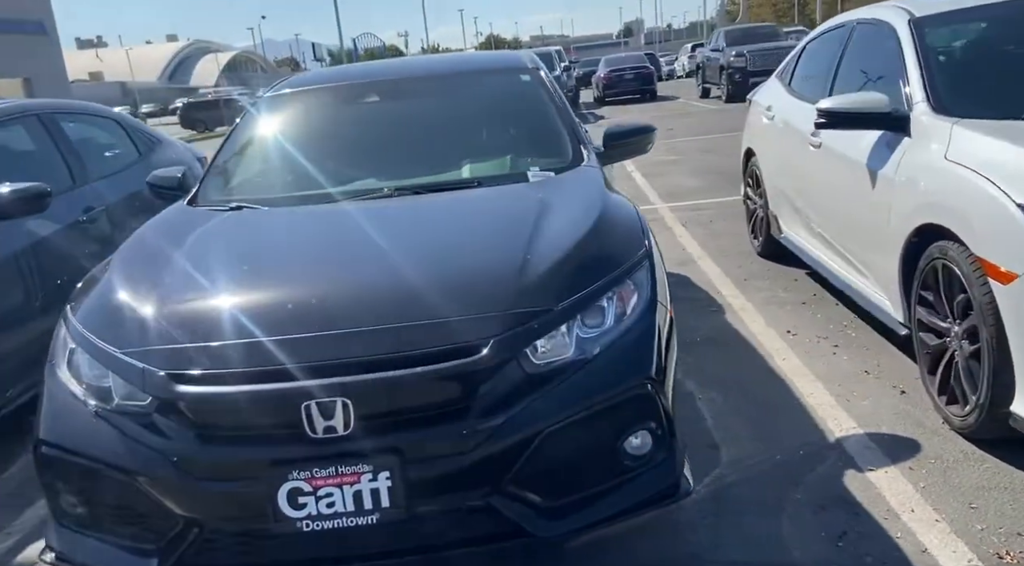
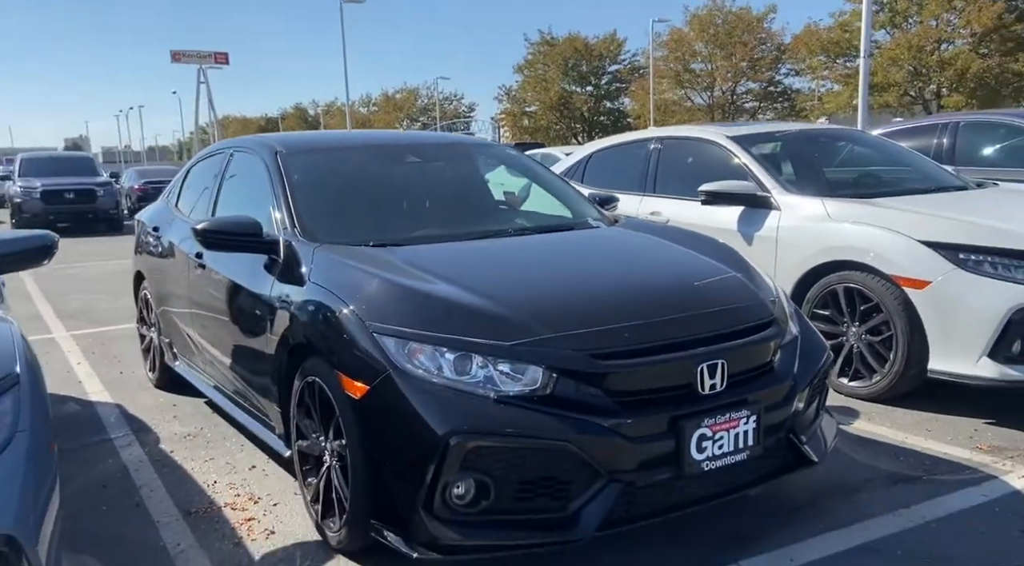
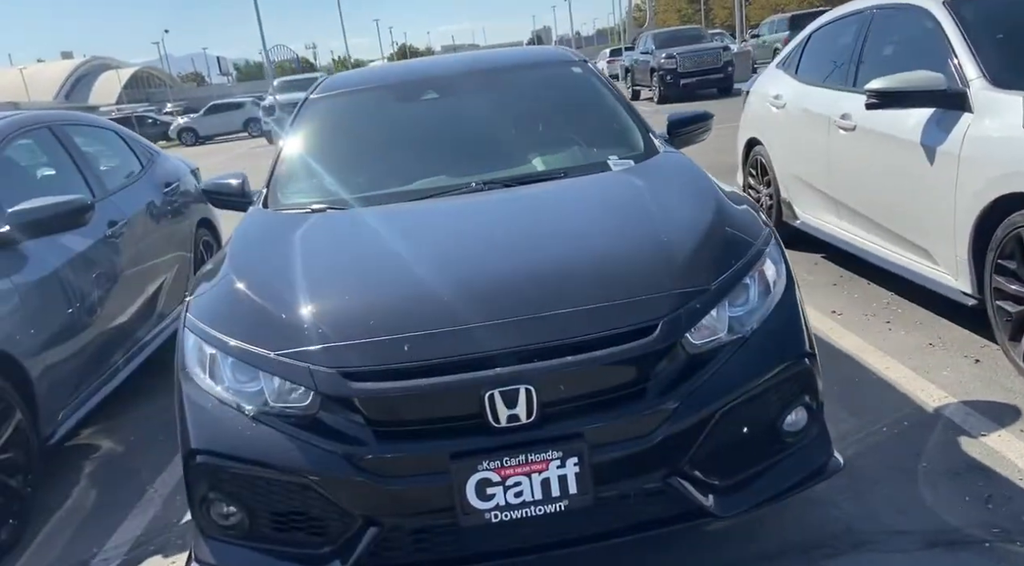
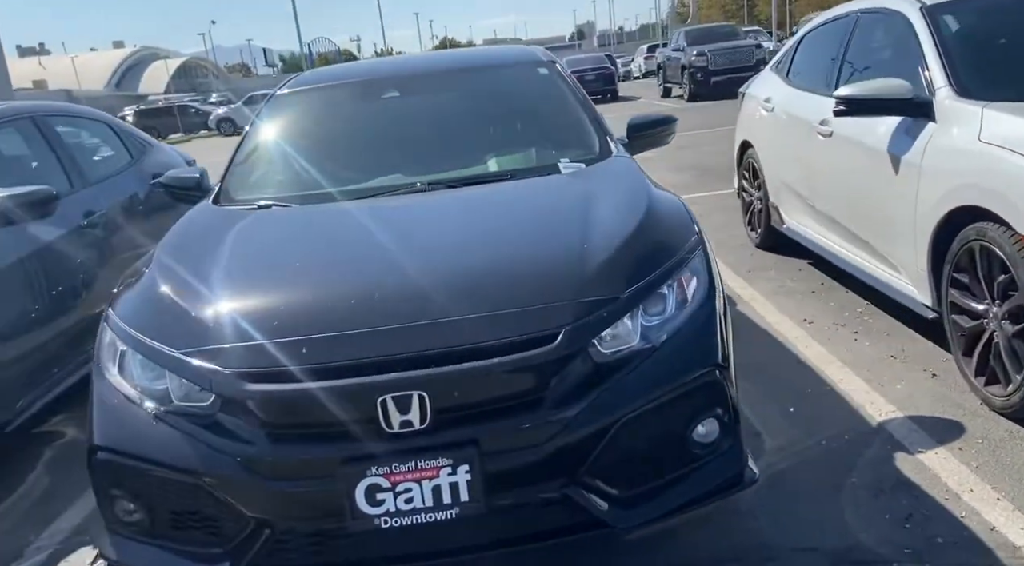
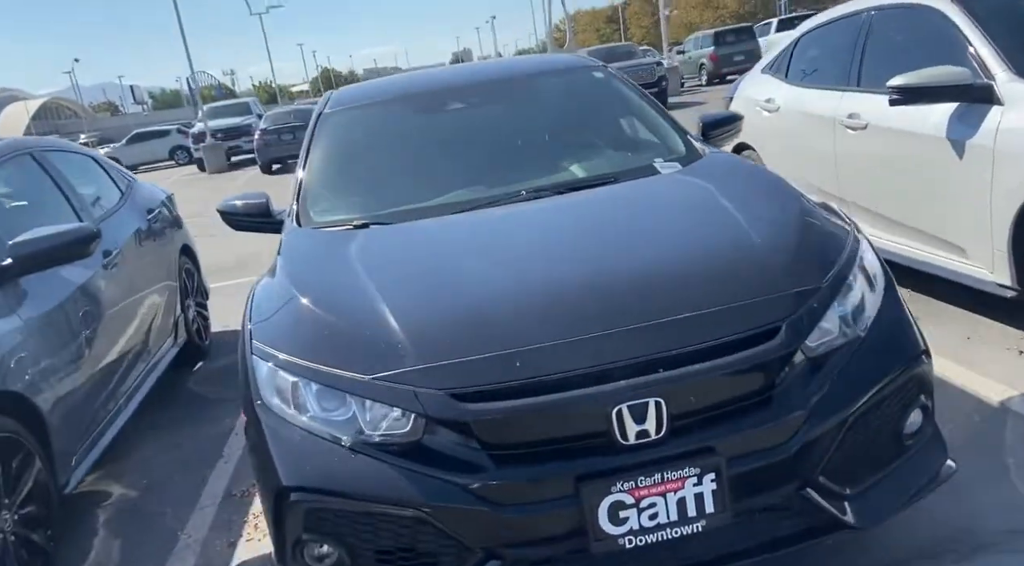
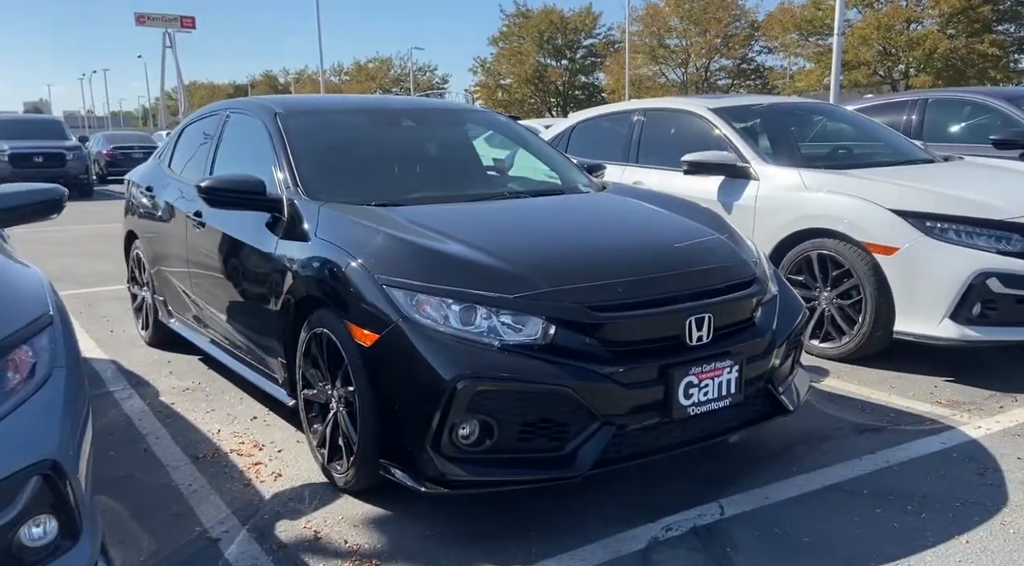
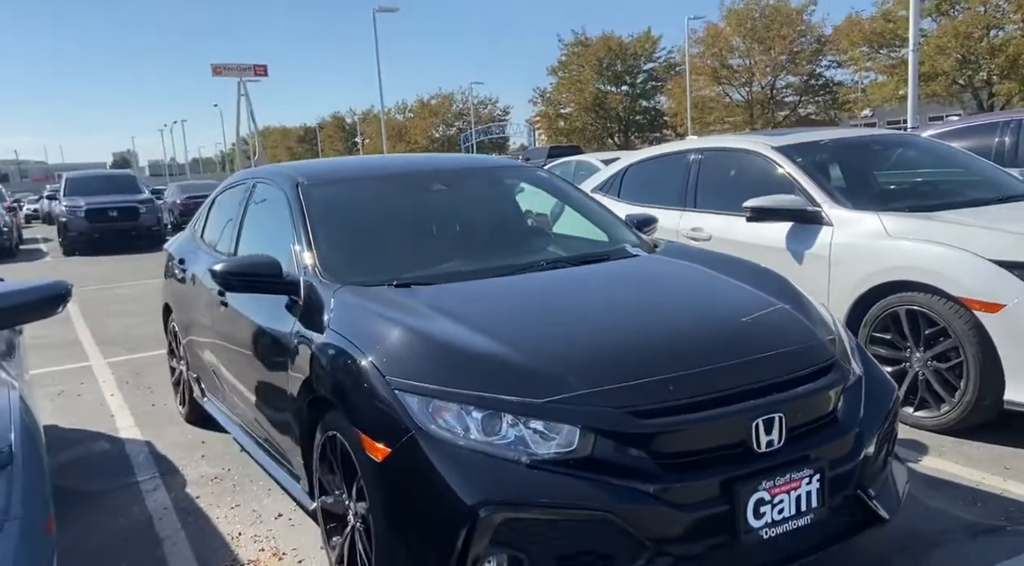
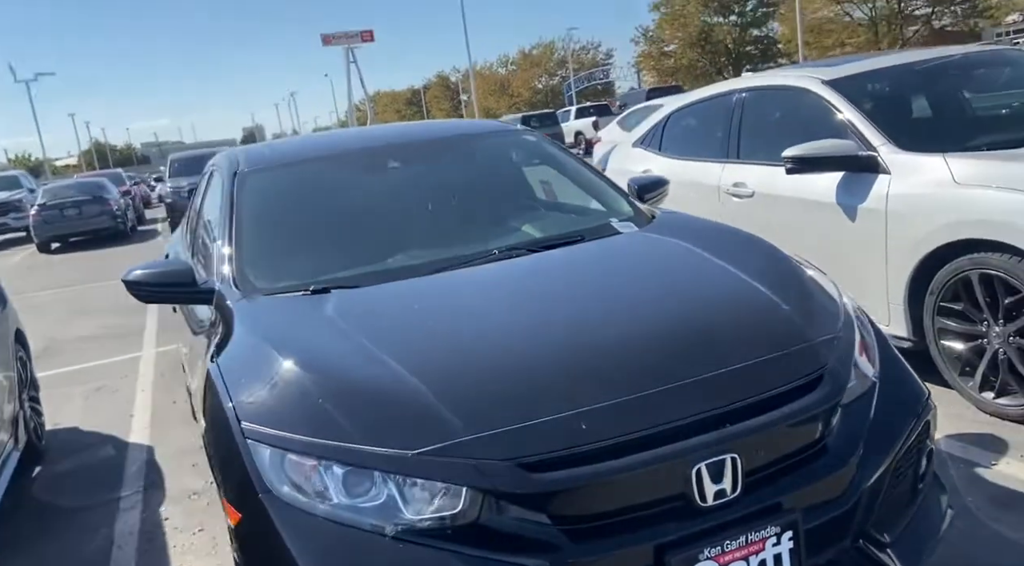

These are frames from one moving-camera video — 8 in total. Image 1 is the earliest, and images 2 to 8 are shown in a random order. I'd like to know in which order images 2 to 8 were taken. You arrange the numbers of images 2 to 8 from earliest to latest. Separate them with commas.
4, 3, 5, 8, 7, 2, 6
